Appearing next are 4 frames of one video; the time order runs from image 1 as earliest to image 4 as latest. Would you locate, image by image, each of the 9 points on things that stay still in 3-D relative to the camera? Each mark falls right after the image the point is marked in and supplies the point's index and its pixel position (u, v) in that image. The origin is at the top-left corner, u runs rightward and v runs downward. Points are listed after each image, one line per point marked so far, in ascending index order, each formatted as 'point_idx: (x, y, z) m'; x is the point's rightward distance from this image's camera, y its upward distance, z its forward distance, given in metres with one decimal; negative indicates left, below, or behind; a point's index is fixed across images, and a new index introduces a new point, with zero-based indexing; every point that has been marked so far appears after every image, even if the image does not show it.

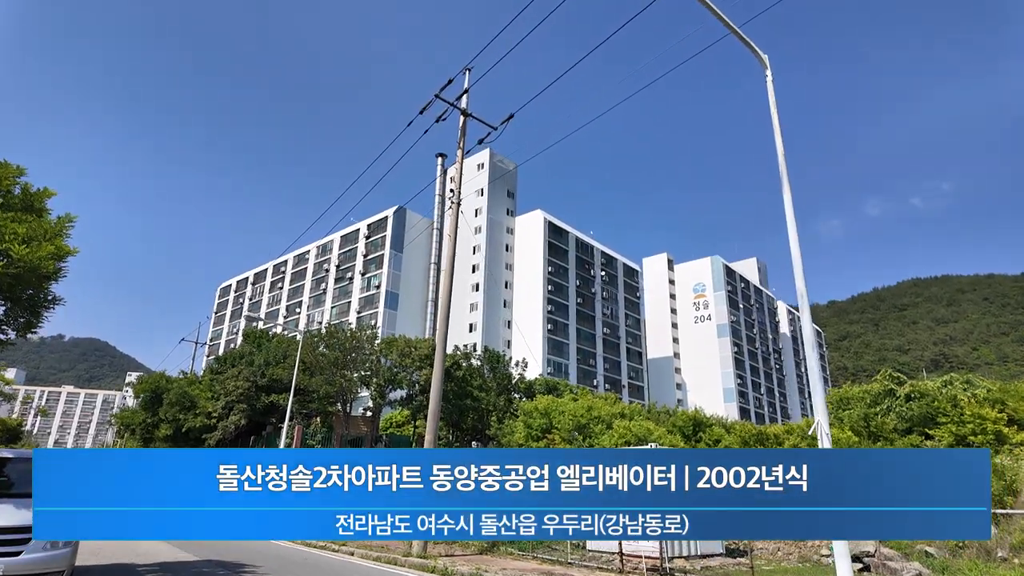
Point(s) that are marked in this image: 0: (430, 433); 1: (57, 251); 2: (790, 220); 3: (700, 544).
0: (-1.7, -2.9, +11.5) m
1: (-8.0, +0.8, +9.9) m
2: (+3.2, +0.8, +6.5) m
3: (+3.5, -4.8, +10.7) m
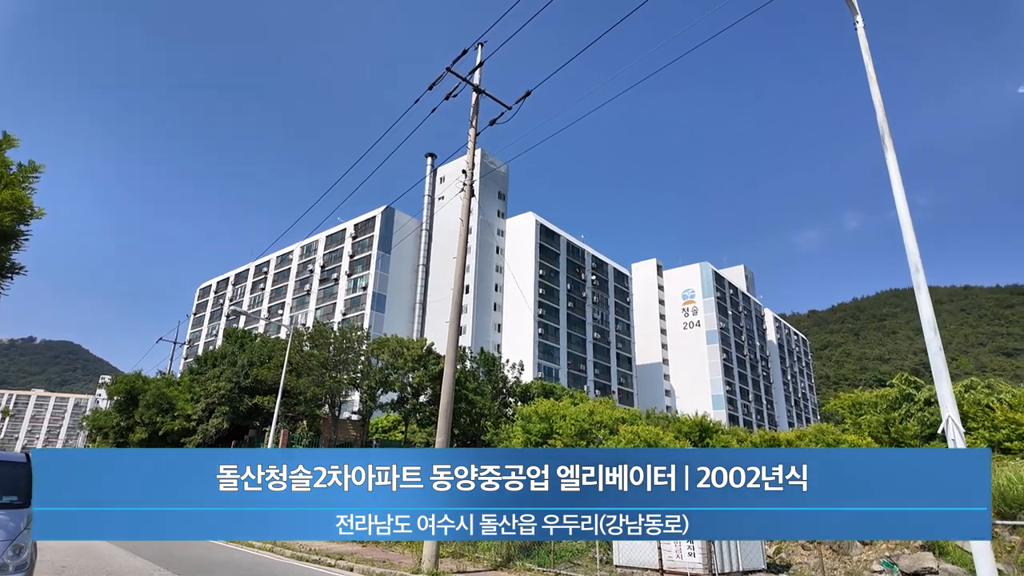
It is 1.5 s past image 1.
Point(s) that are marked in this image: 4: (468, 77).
0: (-1.3, -2.7, +10.4) m
1: (-7.5, +1.1, +8.6) m
2: (+3.8, +1.0, +5.6) m
3: (+3.9, -4.6, +9.7) m
4: (-1.0, +4.7, +12.7) m
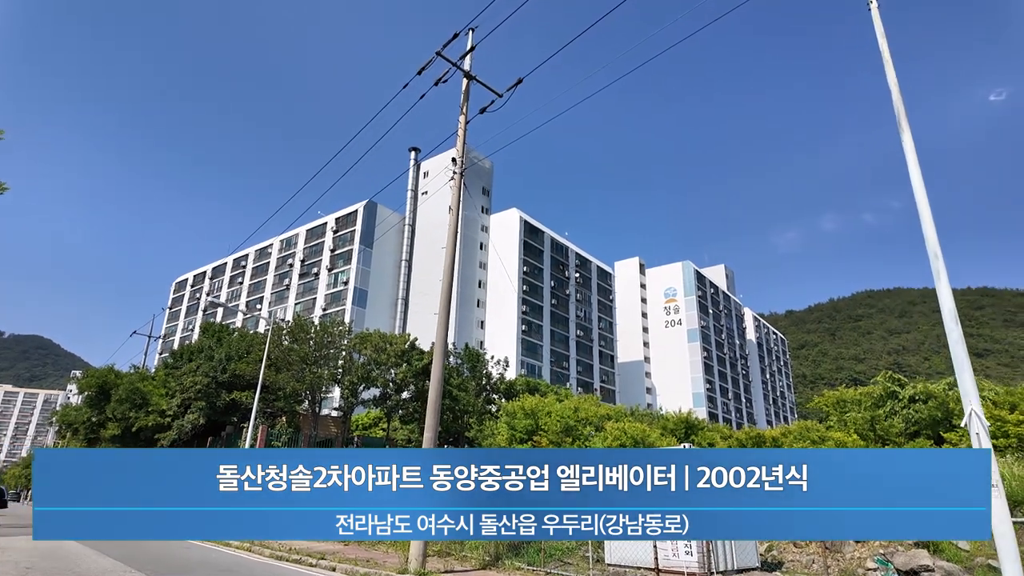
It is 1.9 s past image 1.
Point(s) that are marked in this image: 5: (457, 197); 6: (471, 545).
0: (-1.4, -2.5, +10.0) m
1: (-7.6, +1.4, +8.0) m
2: (+3.8, +1.1, +5.4) m
3: (+3.8, -4.5, +9.5) m
4: (-1.2, +4.9, +12.3) m
5: (-1.2, +2.0, +12.5) m
6: (-0.8, -5.1, +11.3) m
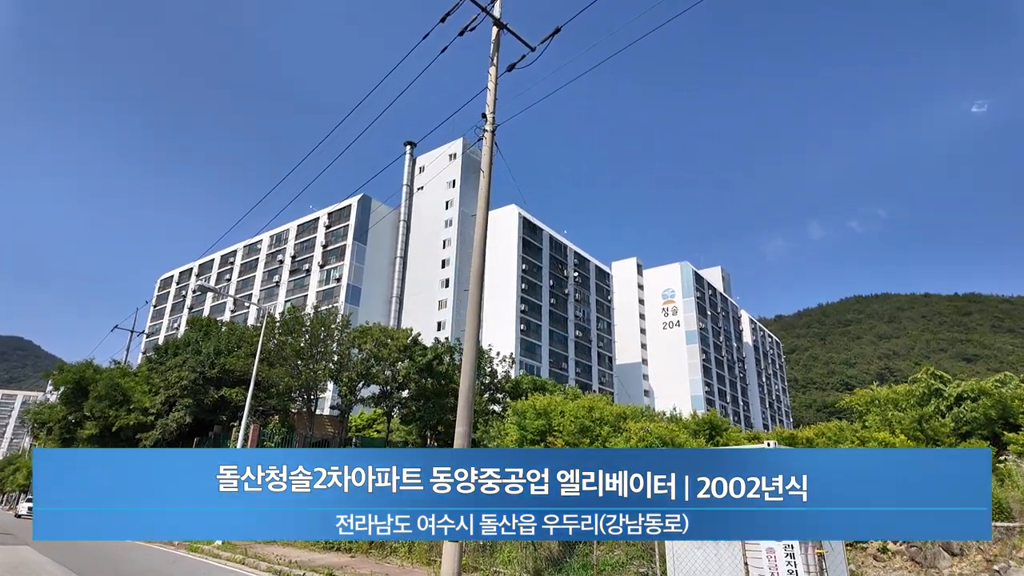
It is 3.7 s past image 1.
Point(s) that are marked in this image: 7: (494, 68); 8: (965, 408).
0: (-0.7, -2.0, +8.5) m
1: (-6.8, +1.9, +6.4) m
2: (+4.6, +1.6, +4.0) m
3: (+4.5, -4.0, +8.1) m
4: (-0.4, +5.3, +10.9) m
5: (-0.5, +2.5, +11.0) m
6: (-0.1, -4.7, +9.8) m
7: (-0.3, +4.3, +11.2) m
8: (+13.2, -3.5, +16.6) m
